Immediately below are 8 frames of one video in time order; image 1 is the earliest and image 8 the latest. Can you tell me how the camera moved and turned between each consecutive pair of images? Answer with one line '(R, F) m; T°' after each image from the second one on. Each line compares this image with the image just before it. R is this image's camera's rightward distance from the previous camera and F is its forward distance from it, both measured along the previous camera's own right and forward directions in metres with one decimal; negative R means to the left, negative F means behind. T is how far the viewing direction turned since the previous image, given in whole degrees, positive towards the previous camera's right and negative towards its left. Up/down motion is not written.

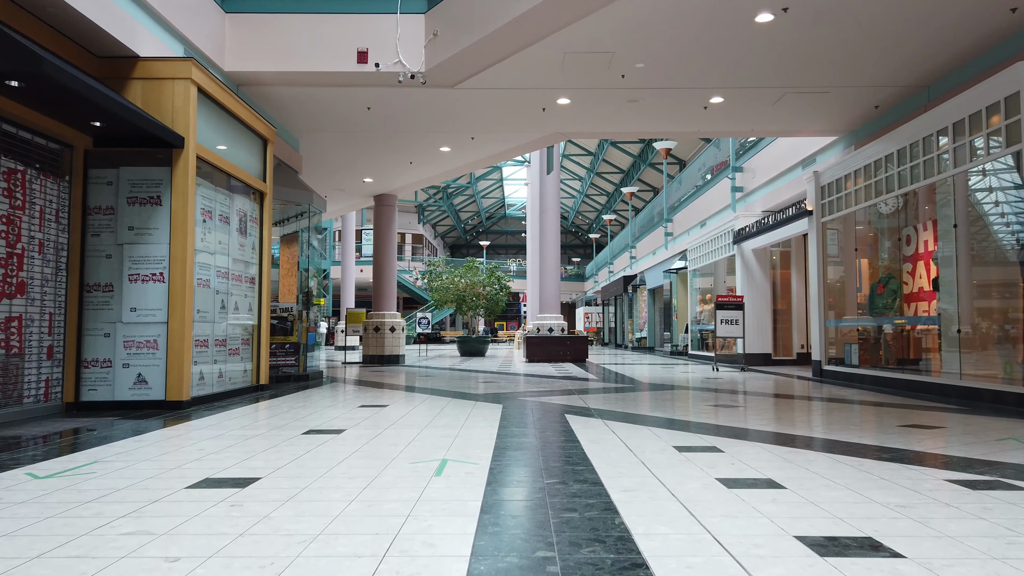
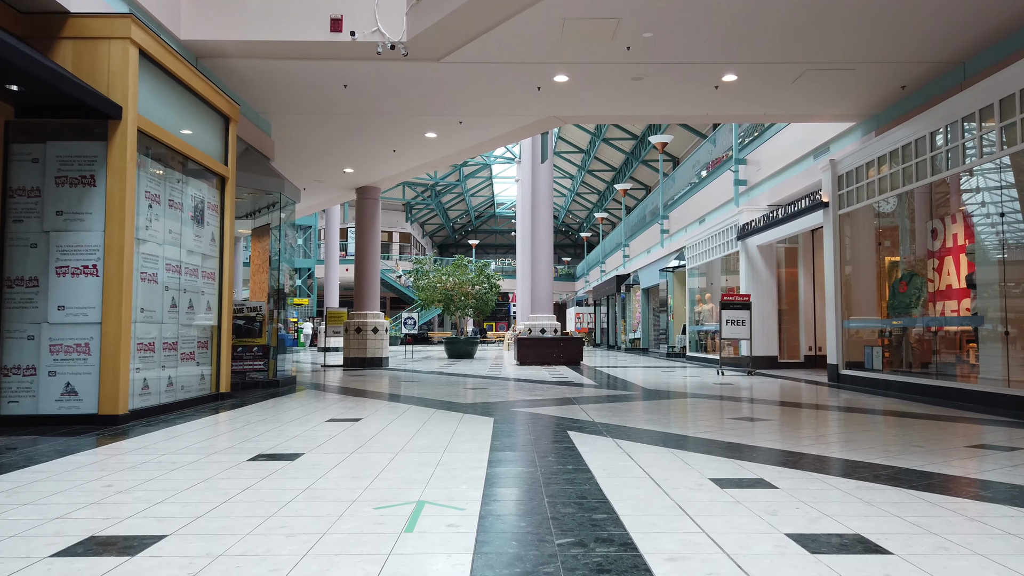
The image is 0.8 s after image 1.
(0.0, +0.9) m; +1°
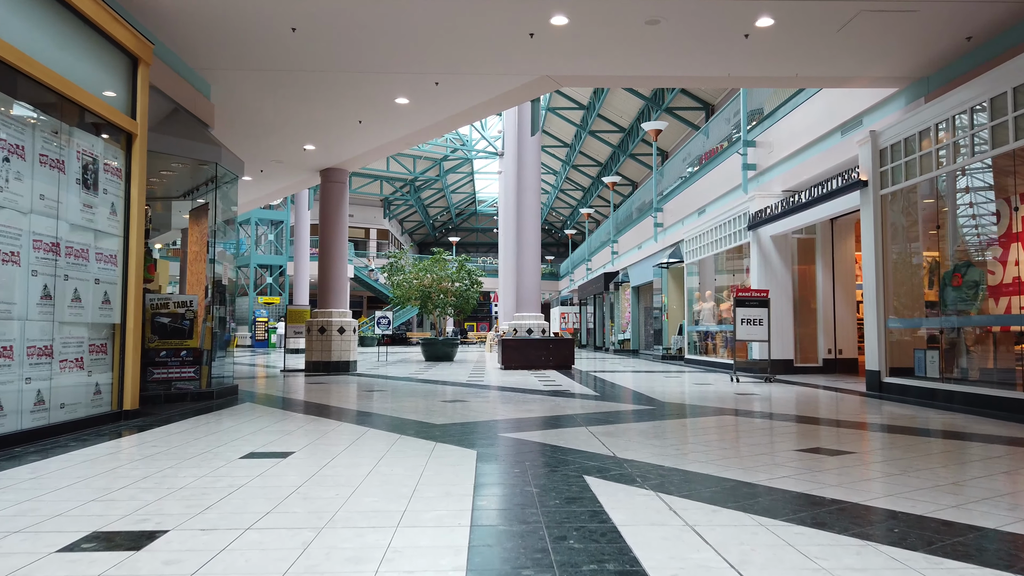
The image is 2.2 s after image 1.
(0.0, +1.5) m; +1°
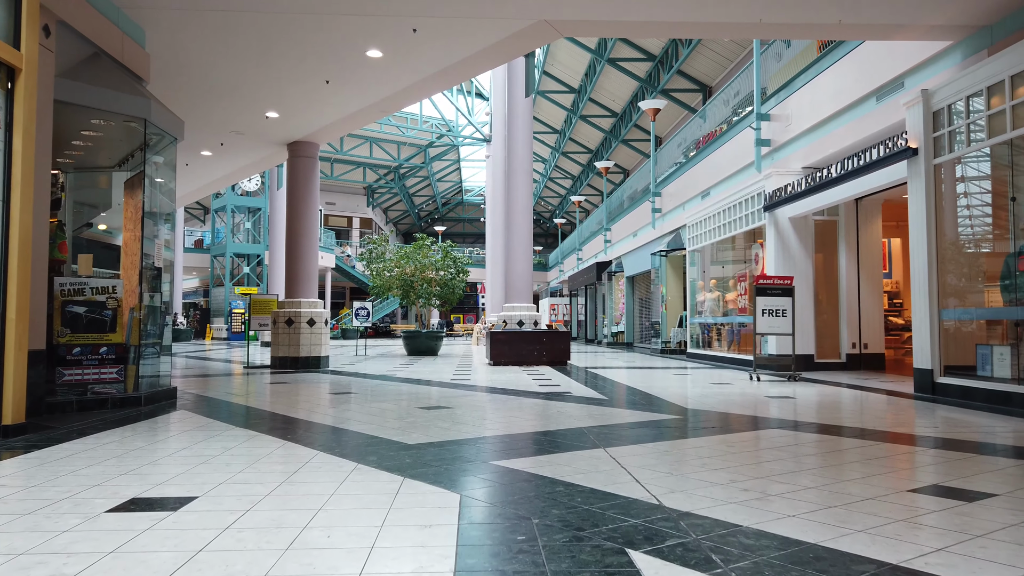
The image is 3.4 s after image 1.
(0.0, +1.2) m; +1°
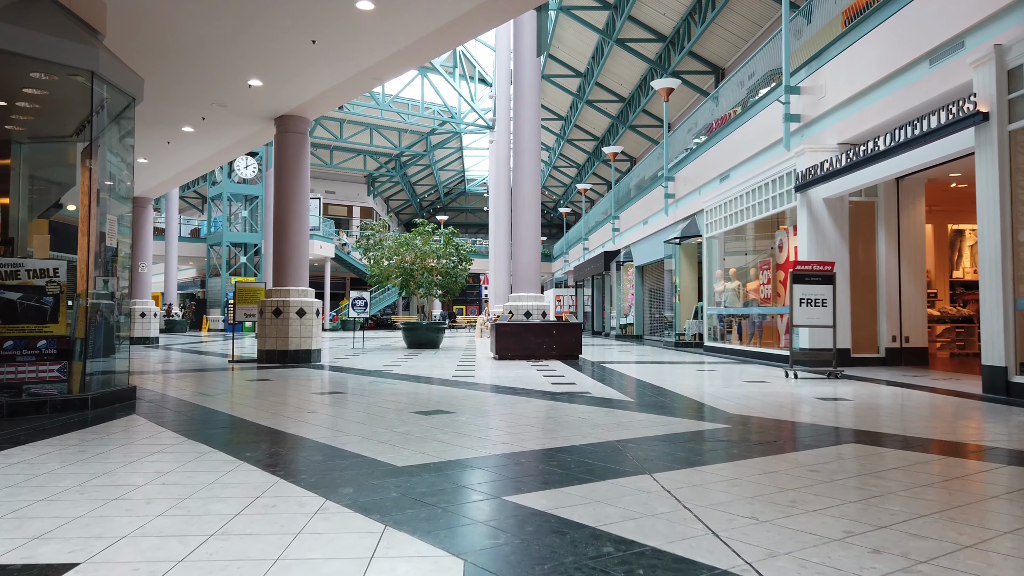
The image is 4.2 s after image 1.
(-0.1, +0.9) m; 0°
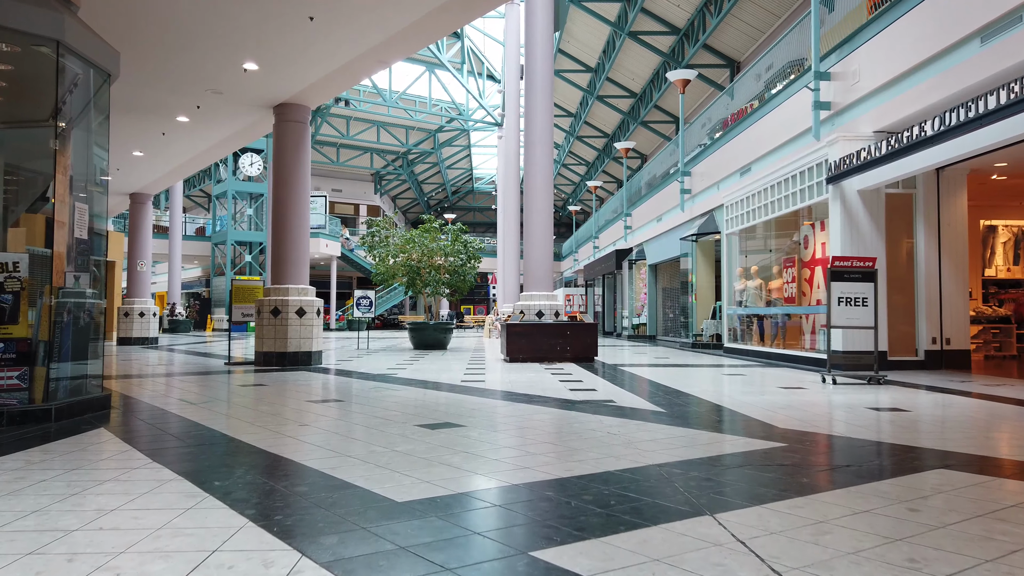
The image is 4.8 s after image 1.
(-0.1, +0.6) m; -1°
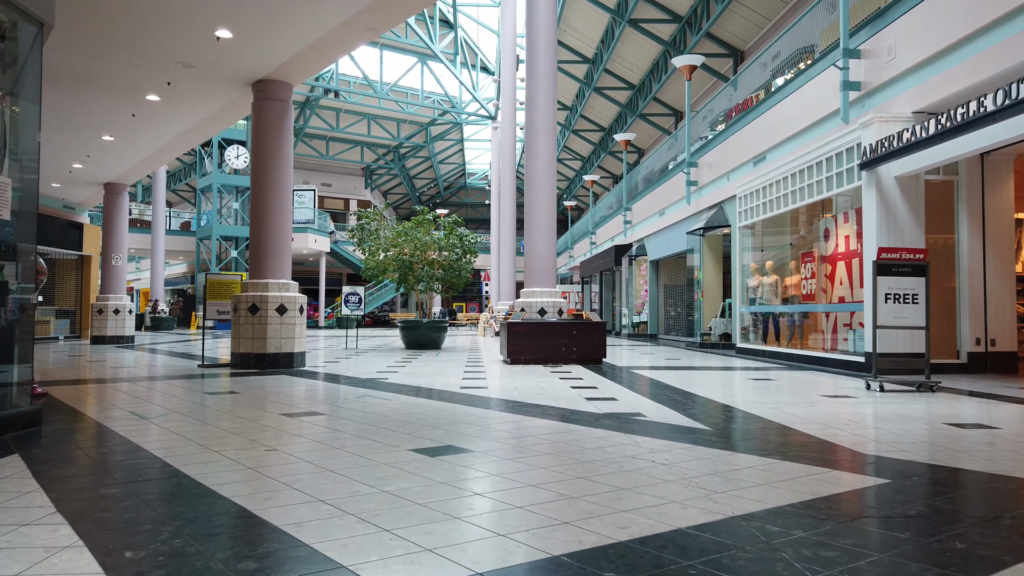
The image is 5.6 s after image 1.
(-0.1, +0.9) m; +1°
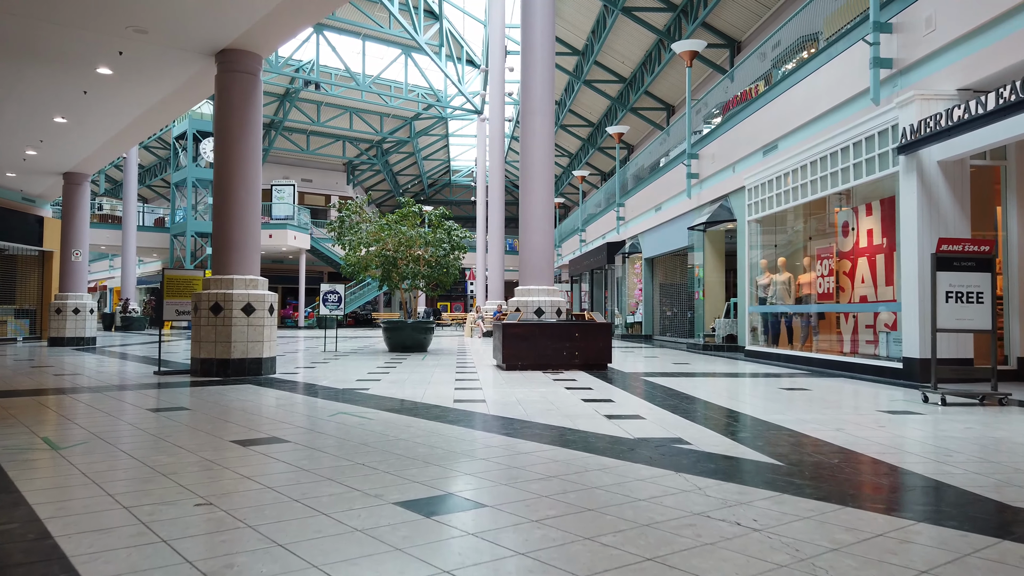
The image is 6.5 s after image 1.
(-0.1, +1.0) m; +1°
